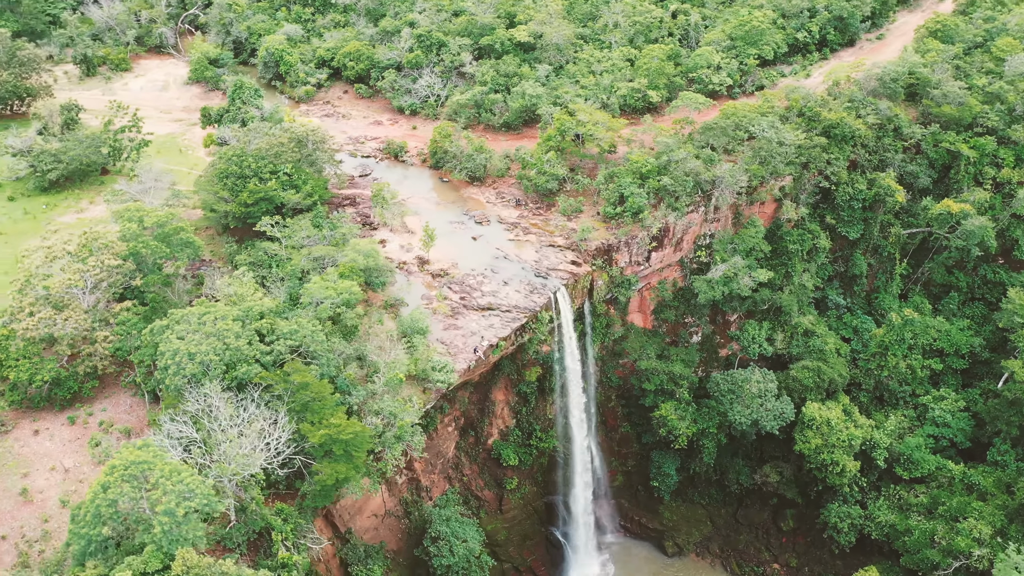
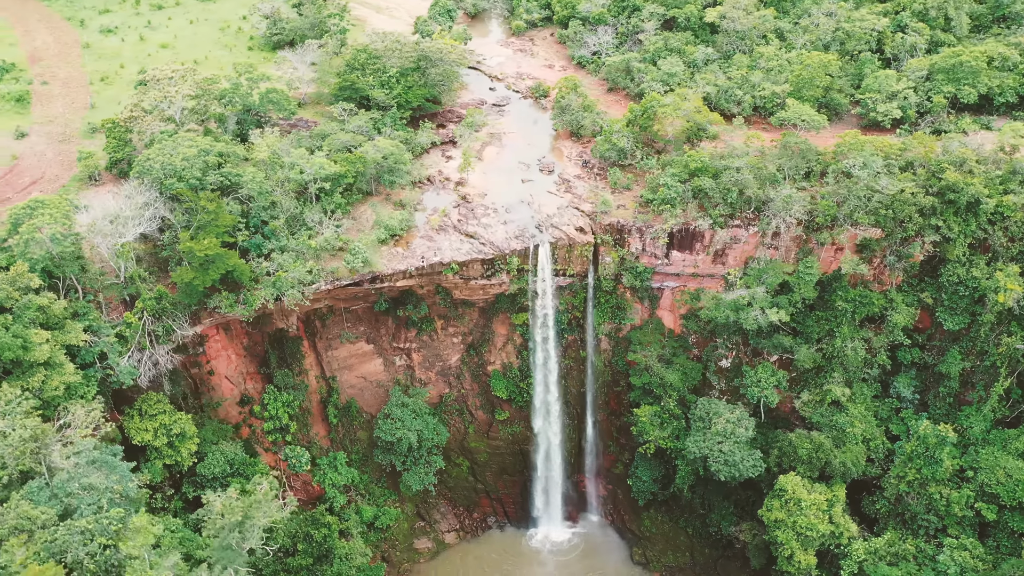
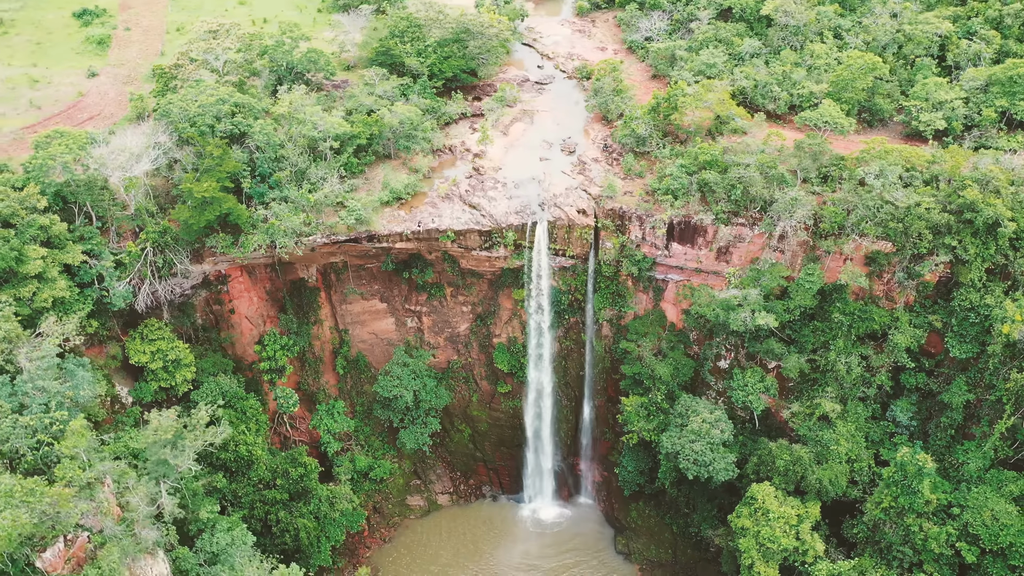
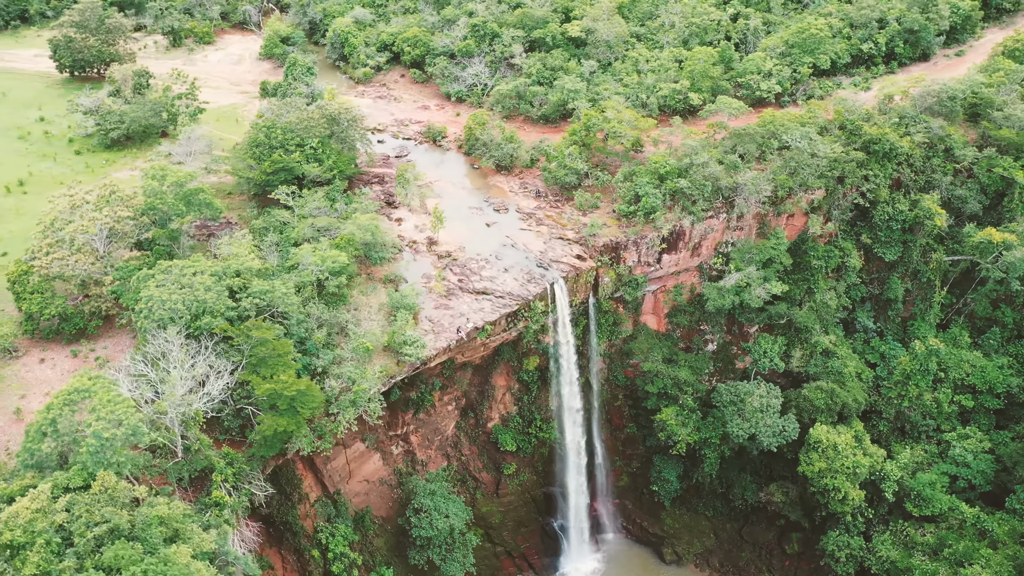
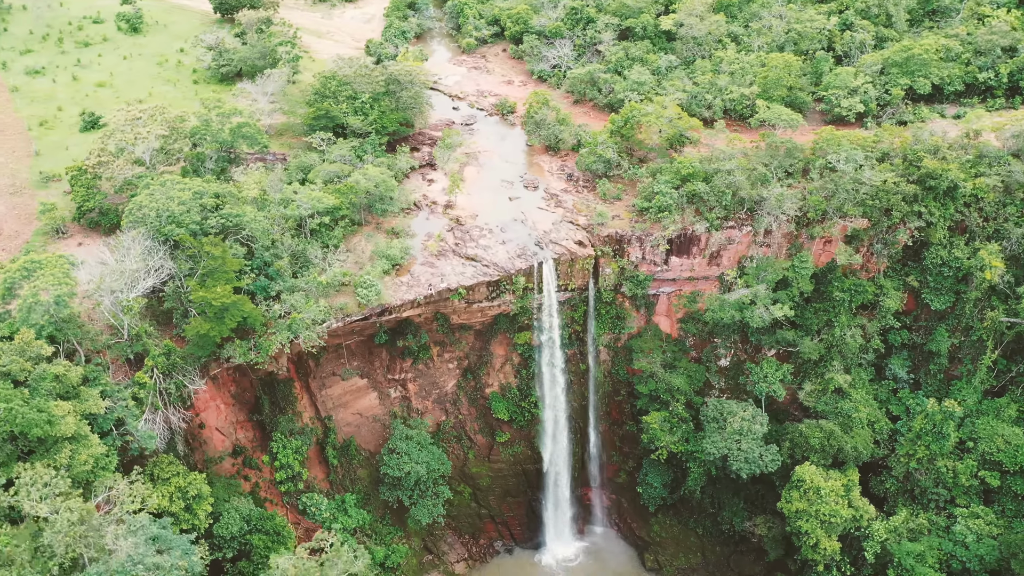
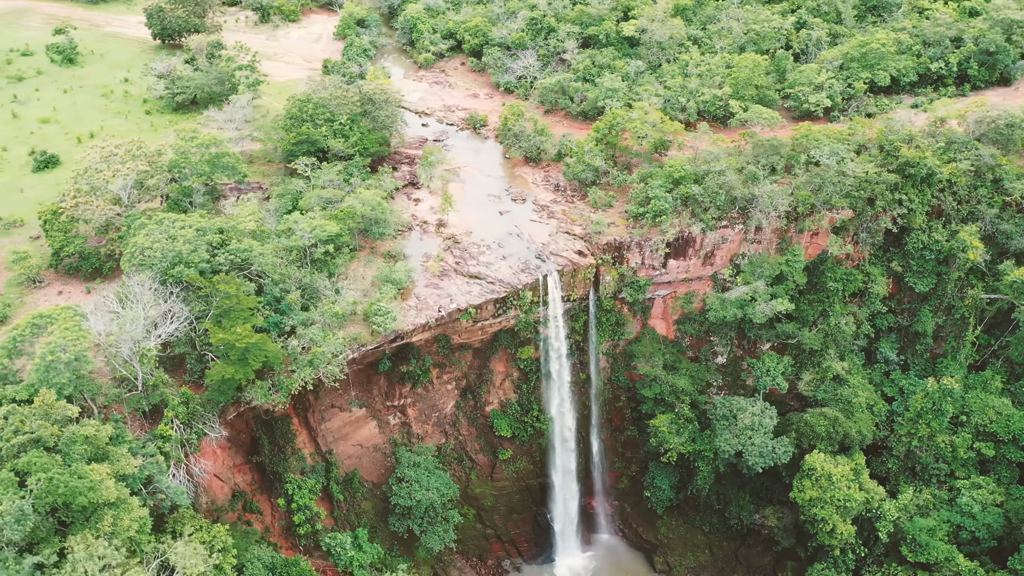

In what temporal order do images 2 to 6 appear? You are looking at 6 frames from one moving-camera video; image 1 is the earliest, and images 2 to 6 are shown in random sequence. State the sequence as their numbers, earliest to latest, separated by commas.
4, 6, 5, 2, 3
